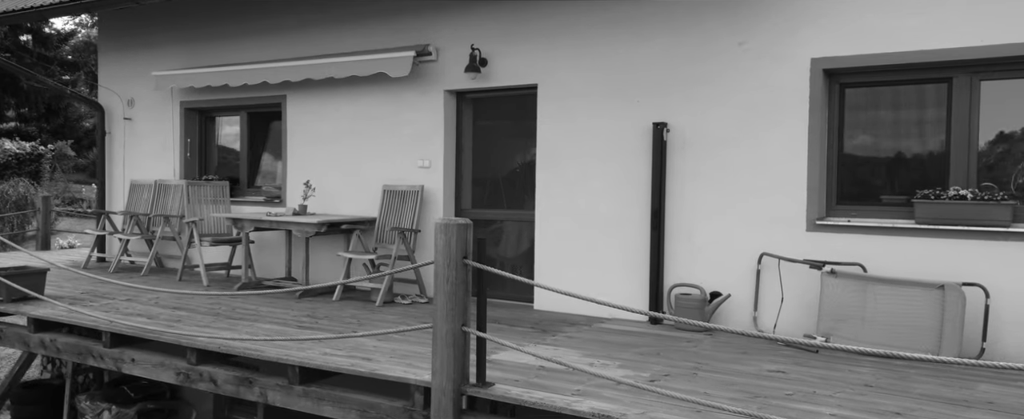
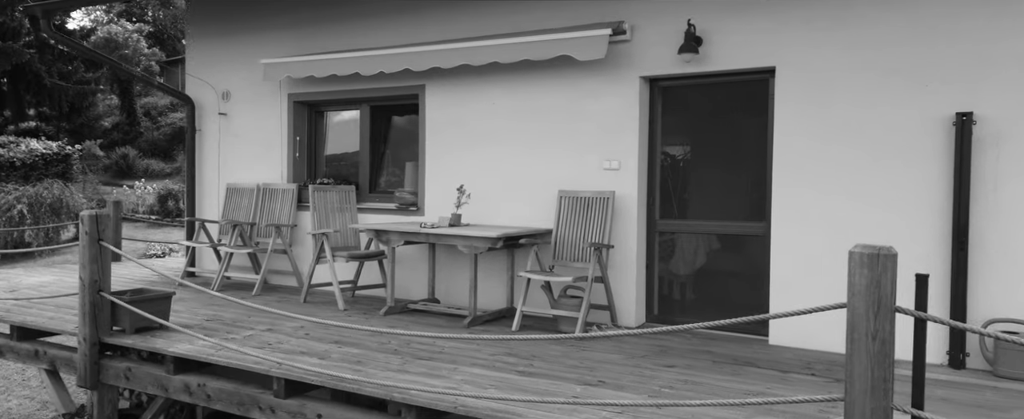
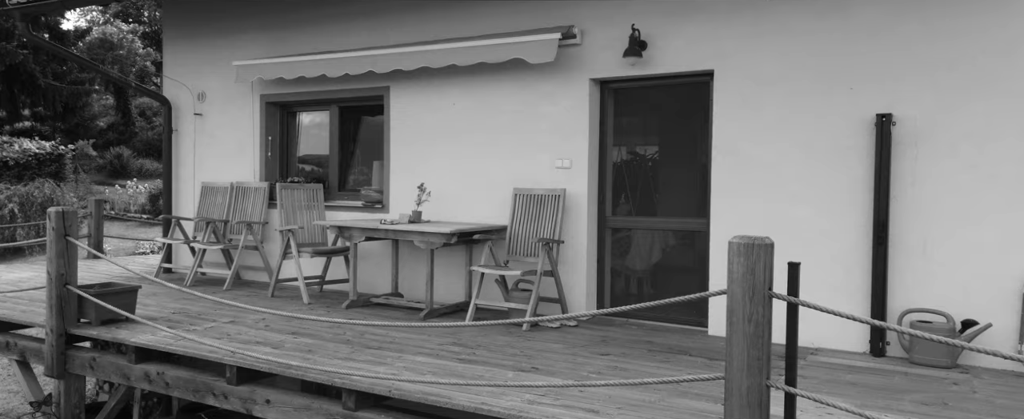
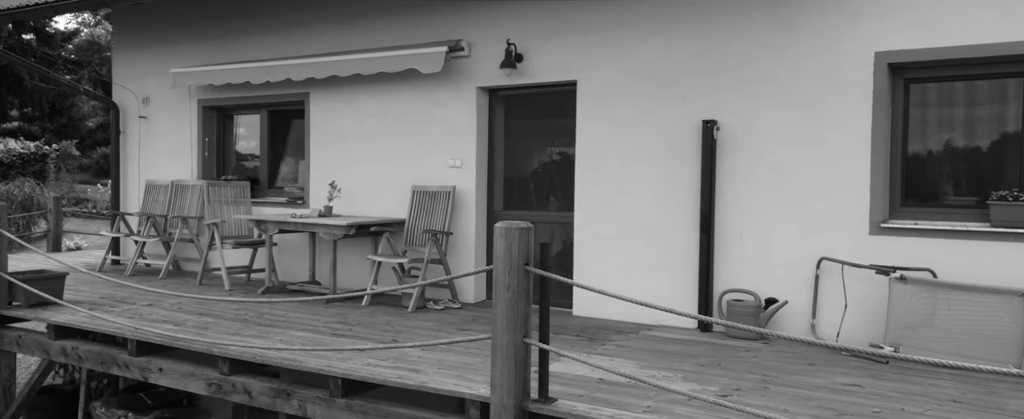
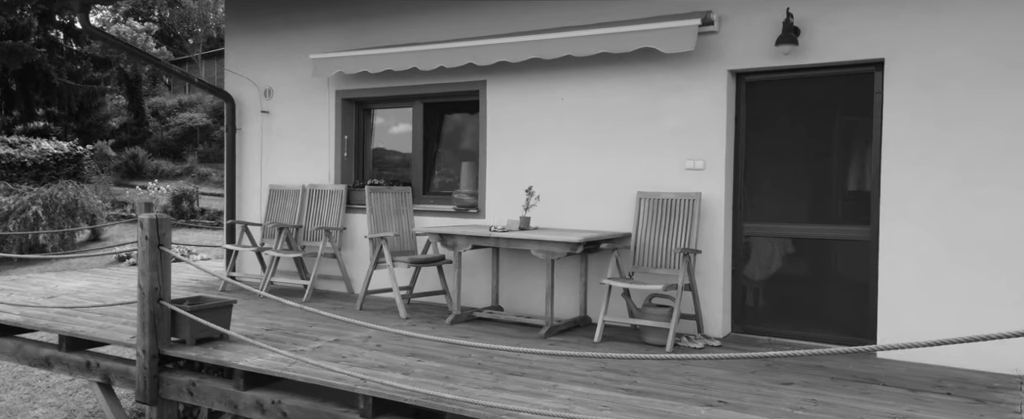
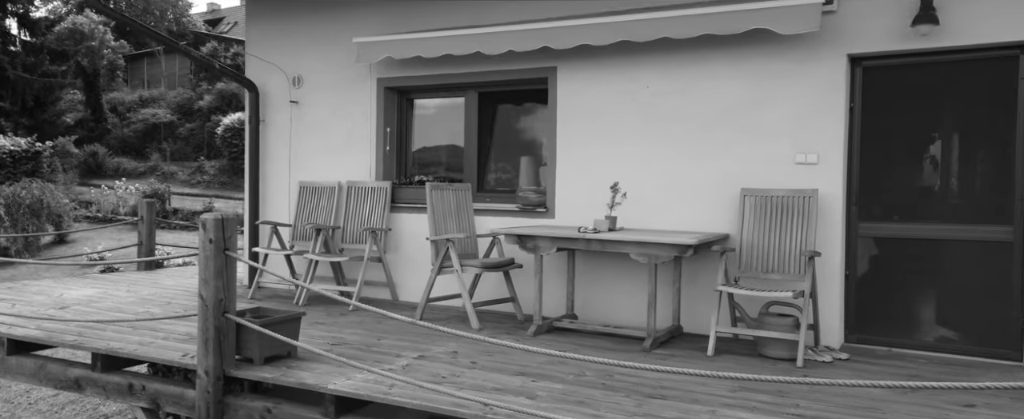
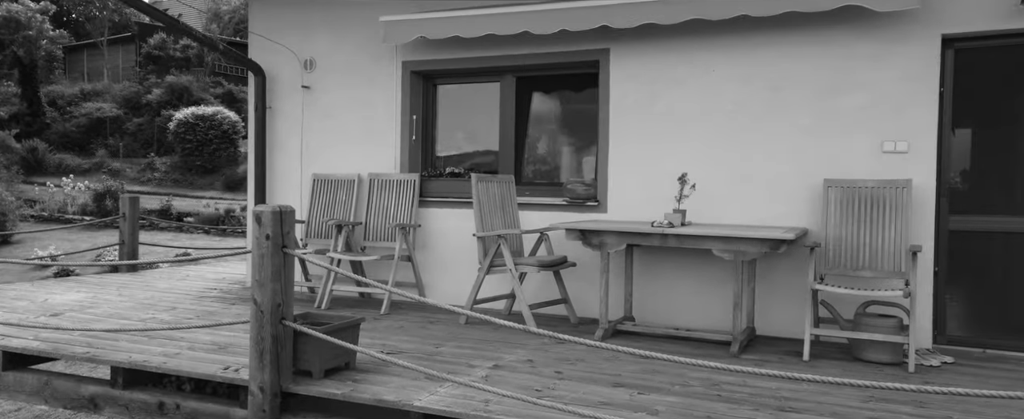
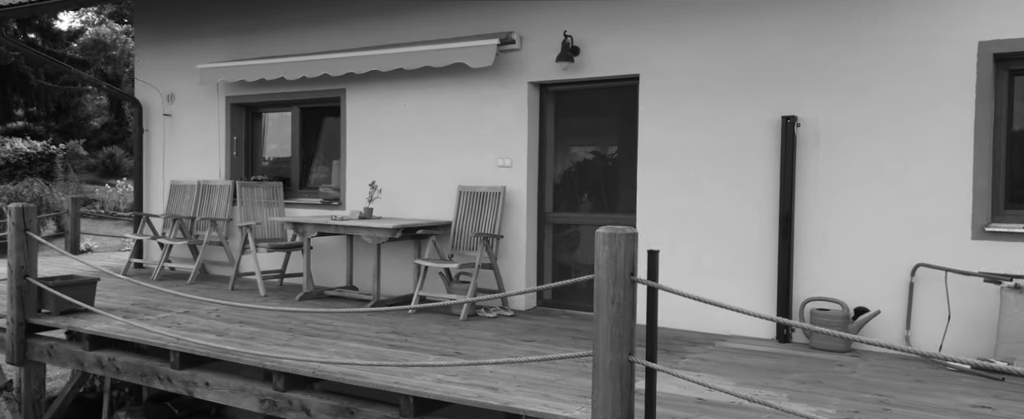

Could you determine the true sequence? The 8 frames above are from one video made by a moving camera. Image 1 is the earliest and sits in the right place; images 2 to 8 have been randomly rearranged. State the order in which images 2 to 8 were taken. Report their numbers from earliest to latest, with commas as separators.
4, 8, 3, 2, 5, 6, 7
